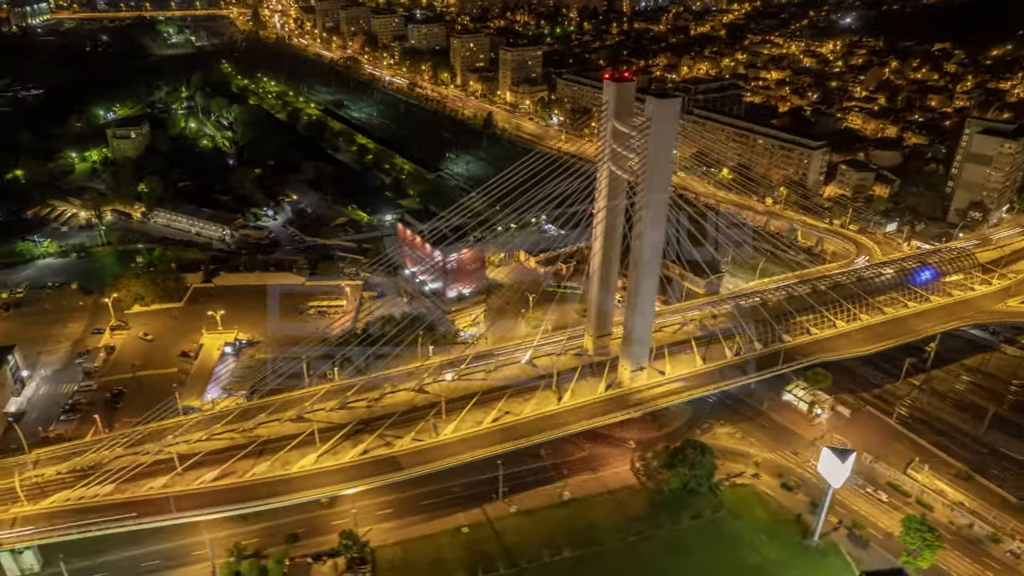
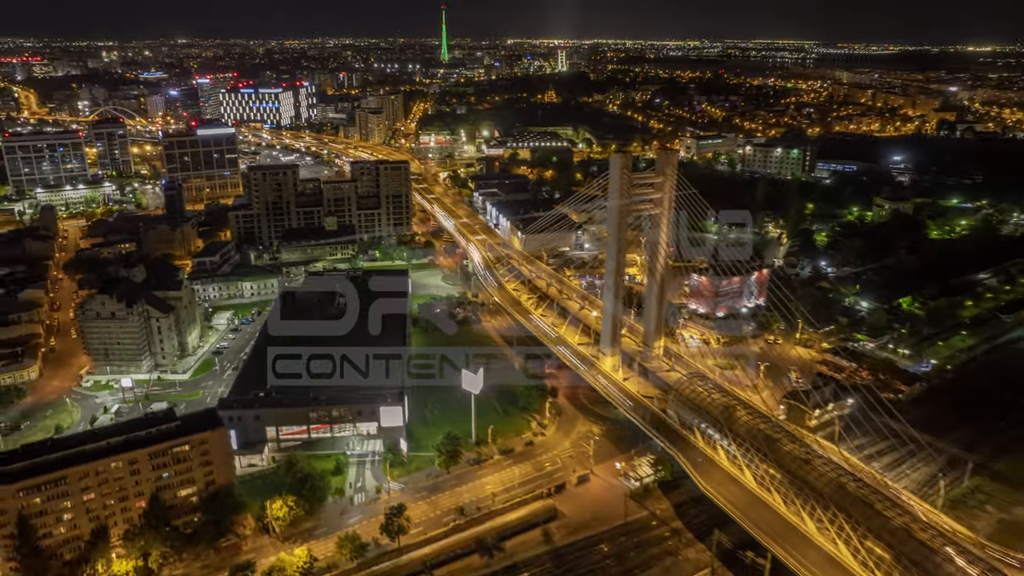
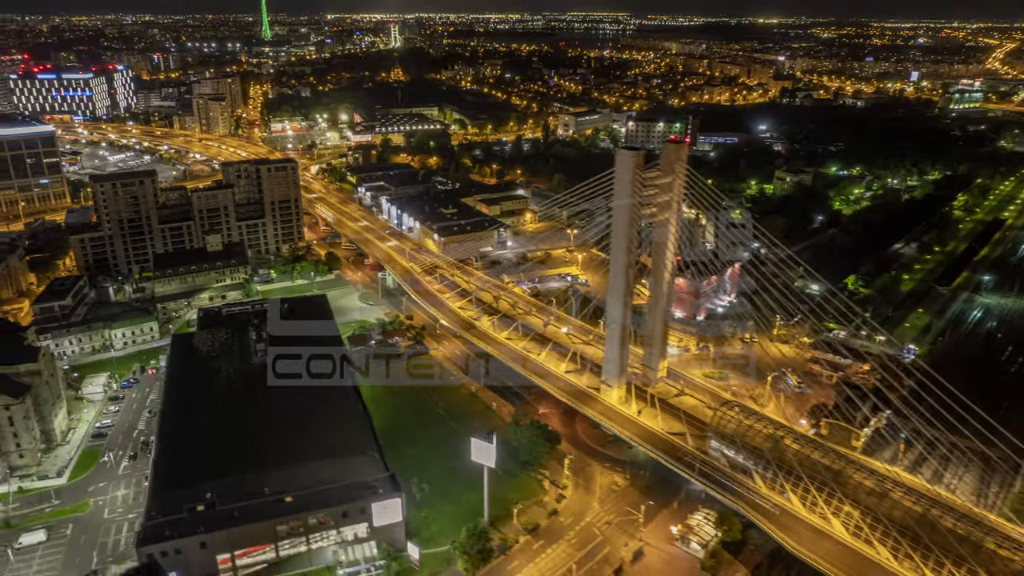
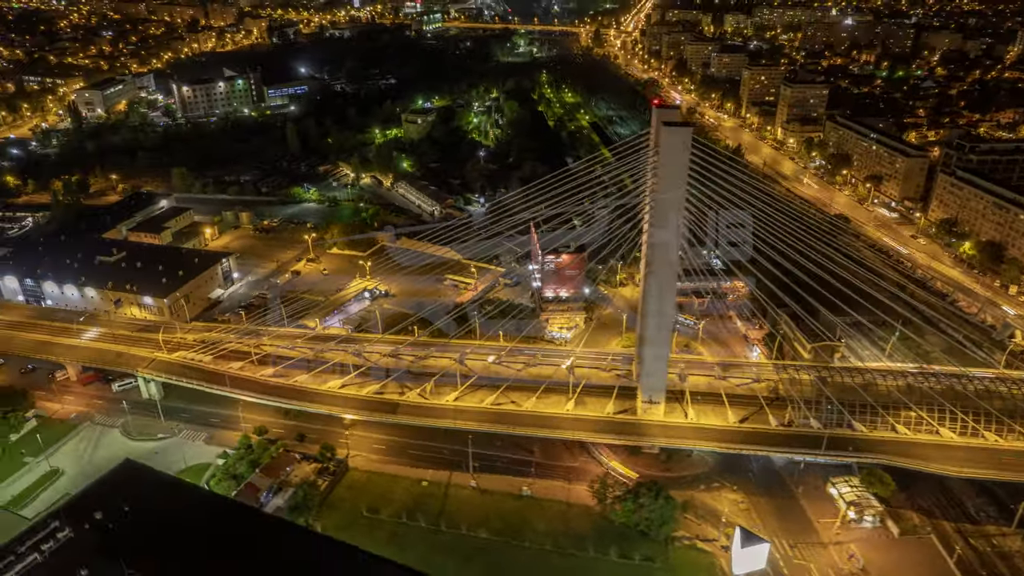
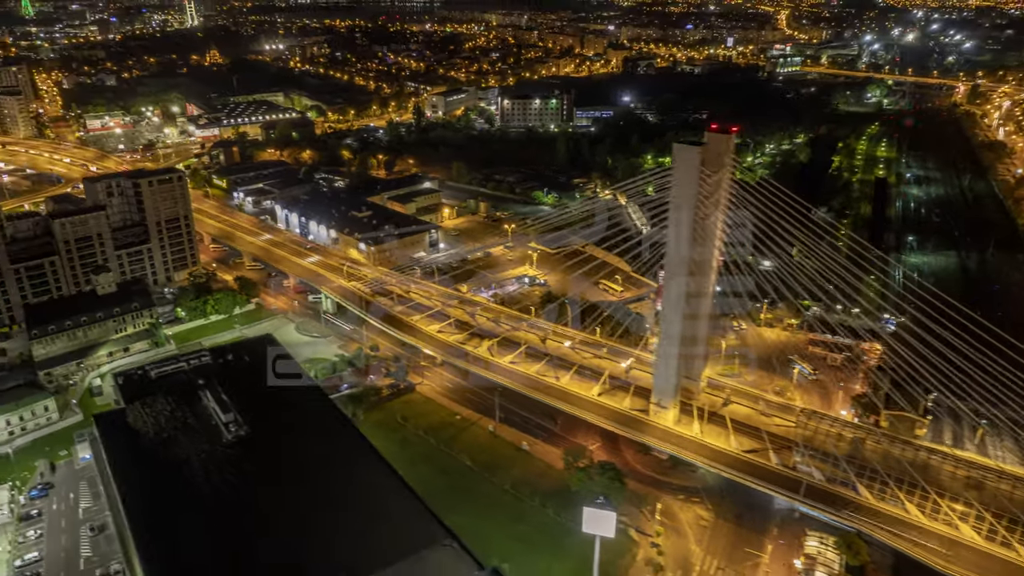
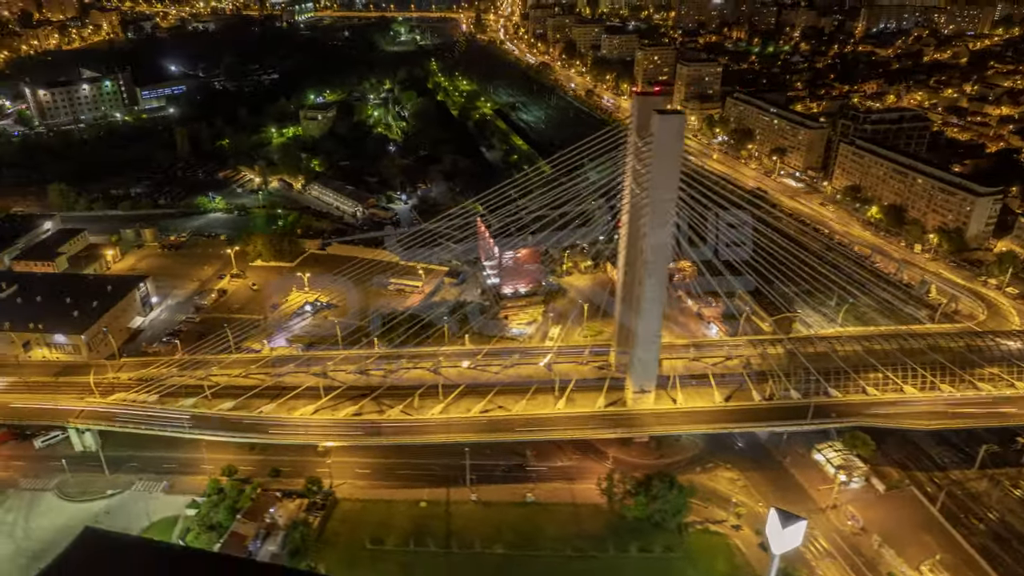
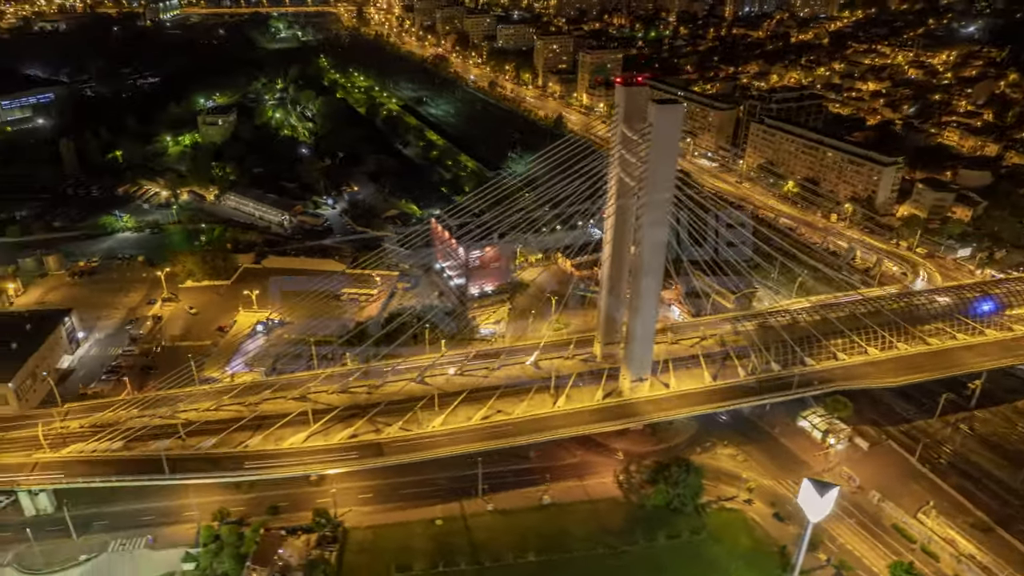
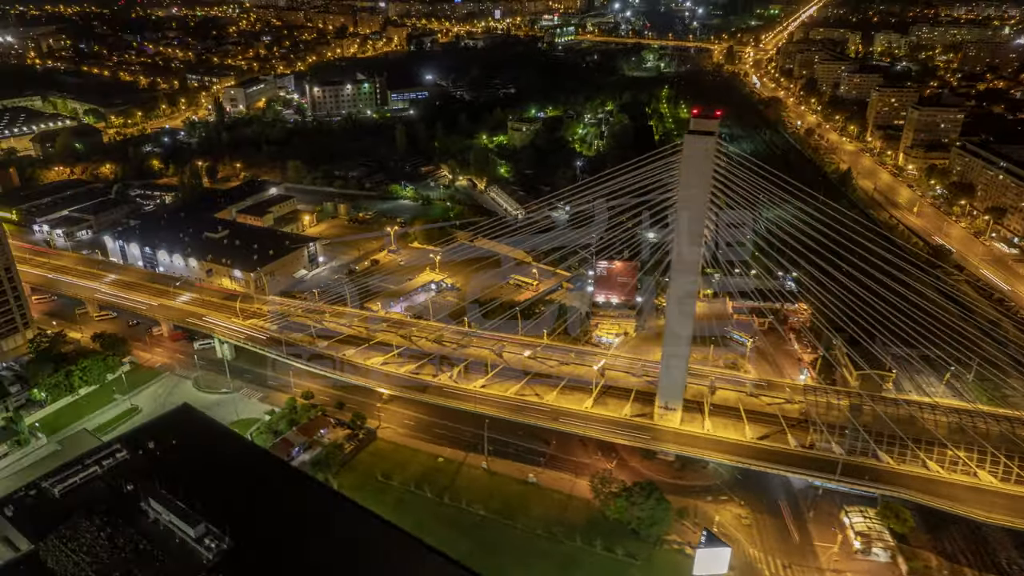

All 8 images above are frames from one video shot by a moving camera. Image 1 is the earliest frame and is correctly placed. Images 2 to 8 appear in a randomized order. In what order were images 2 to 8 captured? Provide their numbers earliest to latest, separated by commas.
7, 6, 4, 8, 5, 3, 2
